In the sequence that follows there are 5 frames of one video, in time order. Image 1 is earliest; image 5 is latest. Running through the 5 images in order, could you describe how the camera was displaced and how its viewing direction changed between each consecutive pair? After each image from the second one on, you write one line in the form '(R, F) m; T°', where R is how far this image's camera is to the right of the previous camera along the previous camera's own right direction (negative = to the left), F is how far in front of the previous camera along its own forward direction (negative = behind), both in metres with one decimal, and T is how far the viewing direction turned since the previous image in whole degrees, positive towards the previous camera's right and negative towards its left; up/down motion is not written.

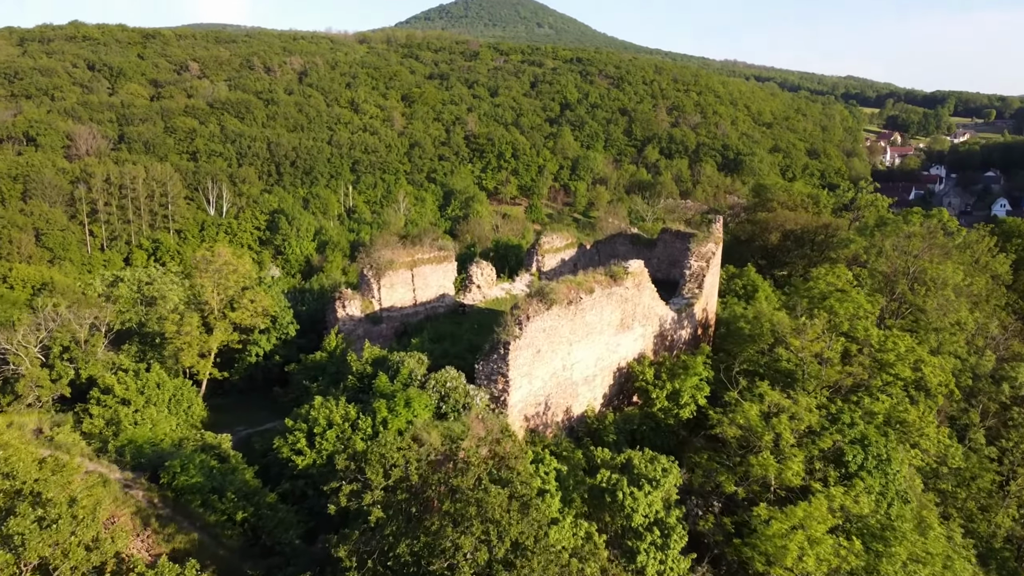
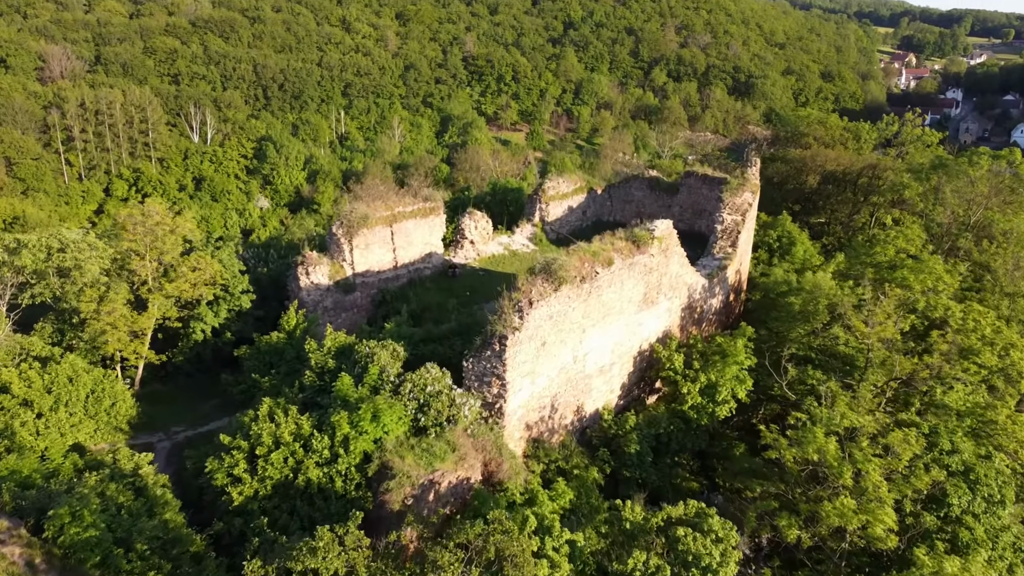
(0.0, +3.0) m; 0°
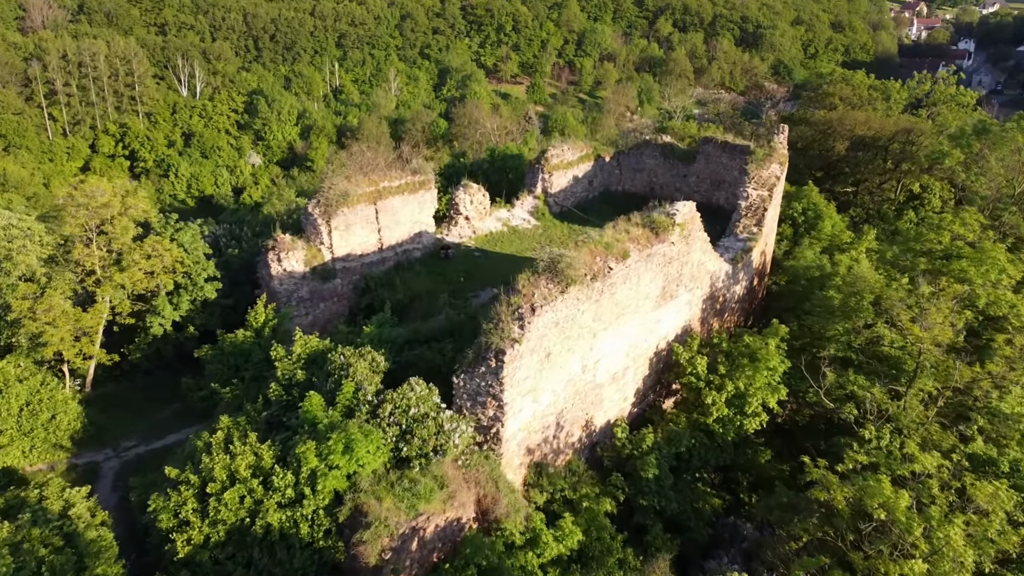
(0.0, +1.7) m; 0°
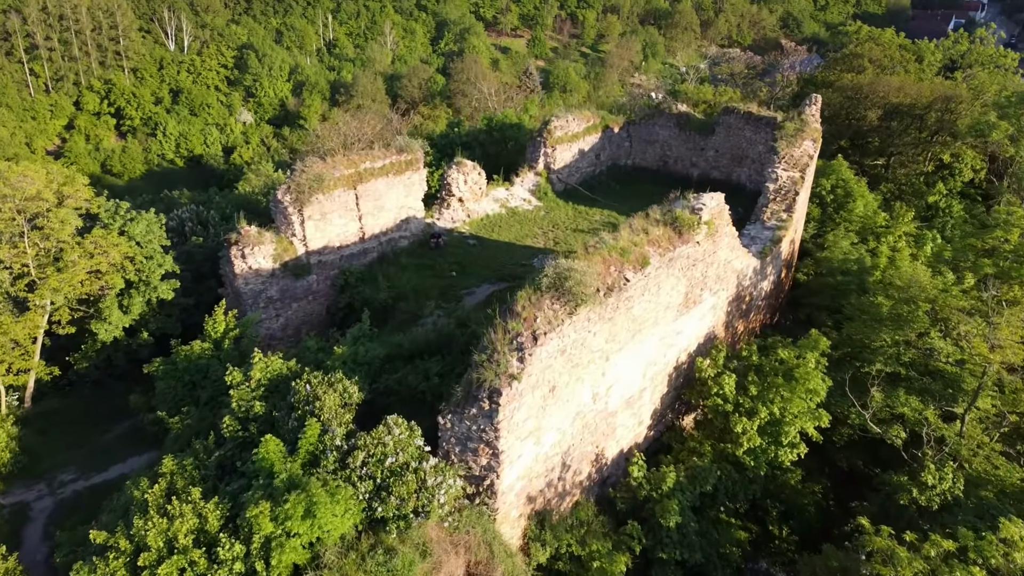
(0.0, +1.6) m; 0°
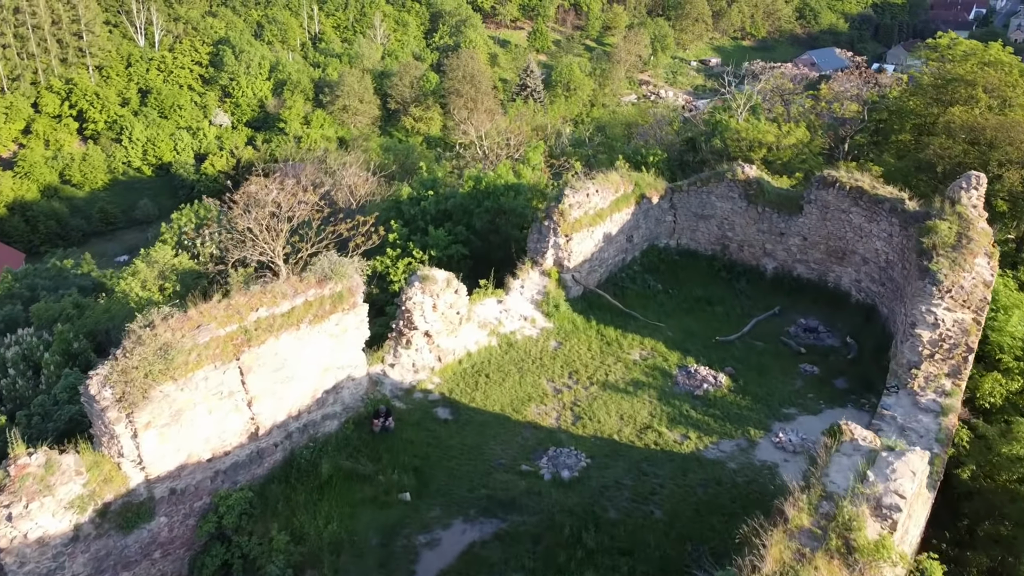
(+0.1, +5.1) m; 0°
